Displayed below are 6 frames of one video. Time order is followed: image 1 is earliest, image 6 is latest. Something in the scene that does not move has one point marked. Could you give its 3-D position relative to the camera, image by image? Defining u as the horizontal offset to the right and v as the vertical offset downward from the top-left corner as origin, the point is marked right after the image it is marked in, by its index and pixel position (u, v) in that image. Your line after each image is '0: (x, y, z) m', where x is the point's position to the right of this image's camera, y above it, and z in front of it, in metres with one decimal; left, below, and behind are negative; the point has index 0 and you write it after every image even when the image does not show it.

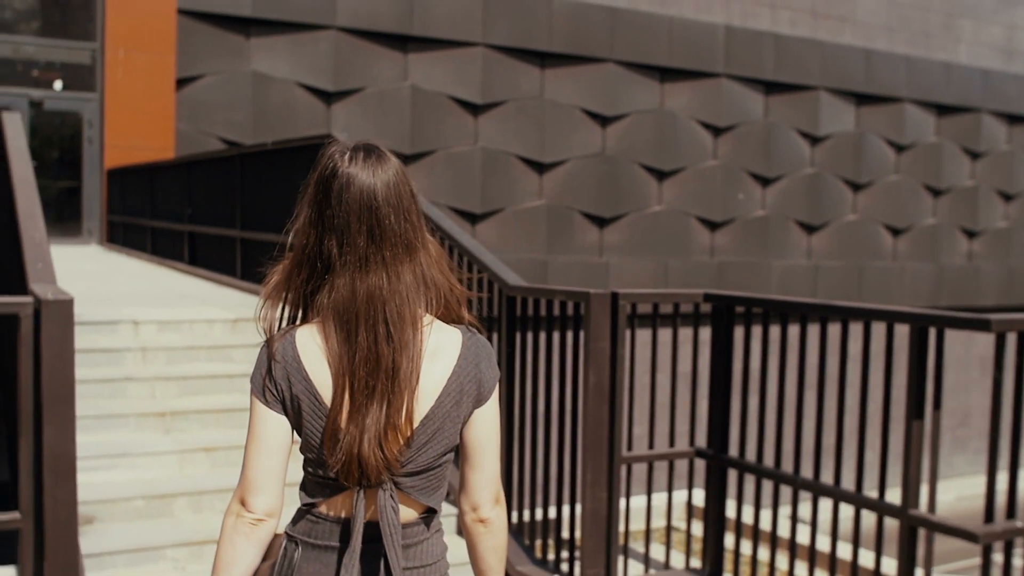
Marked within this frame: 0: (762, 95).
0: (+3.6, +2.7, +16.9) m
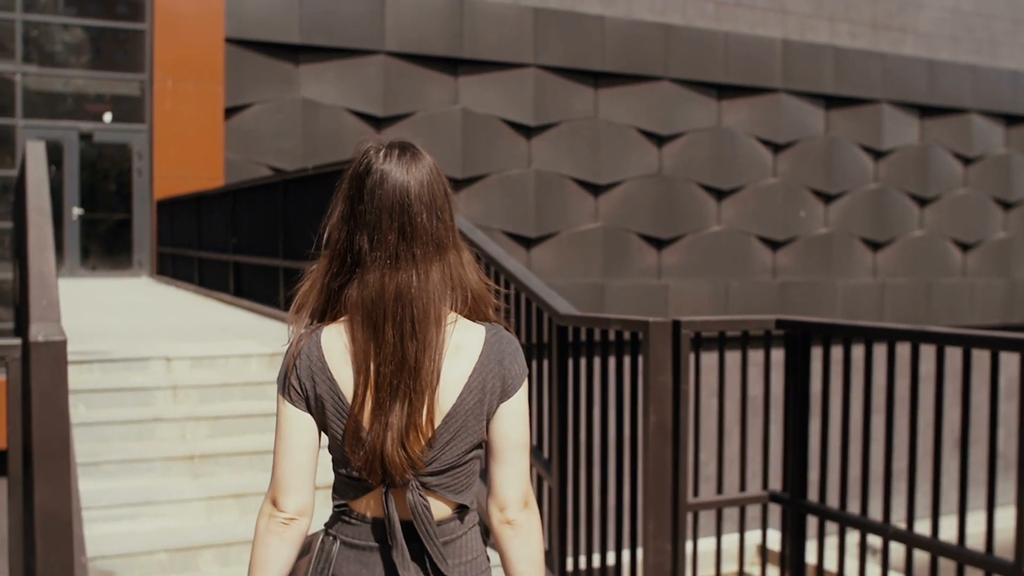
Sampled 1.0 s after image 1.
0: (+4.3, +2.4, +16.3) m
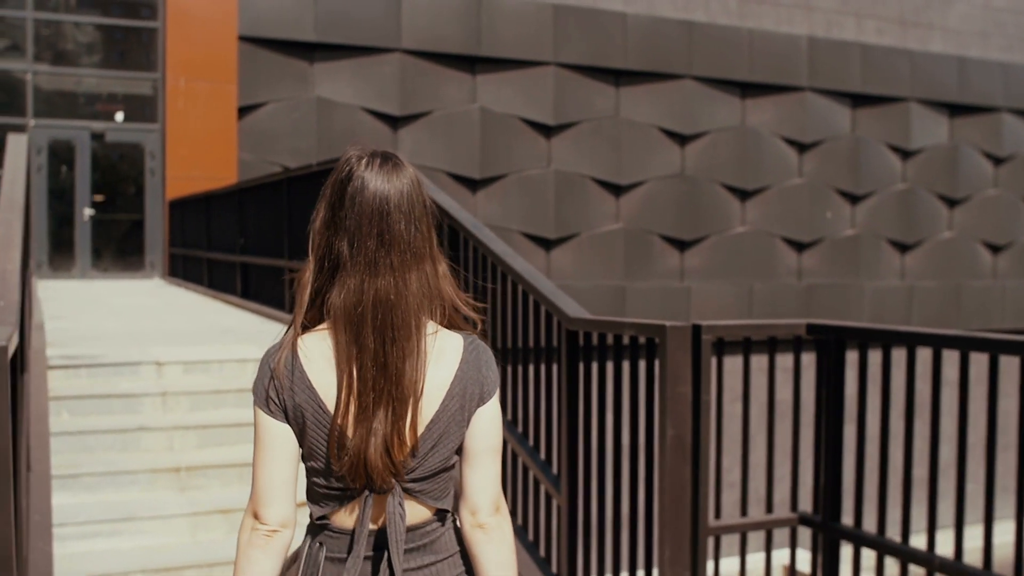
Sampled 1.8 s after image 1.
0: (+4.5, +2.4, +15.9) m
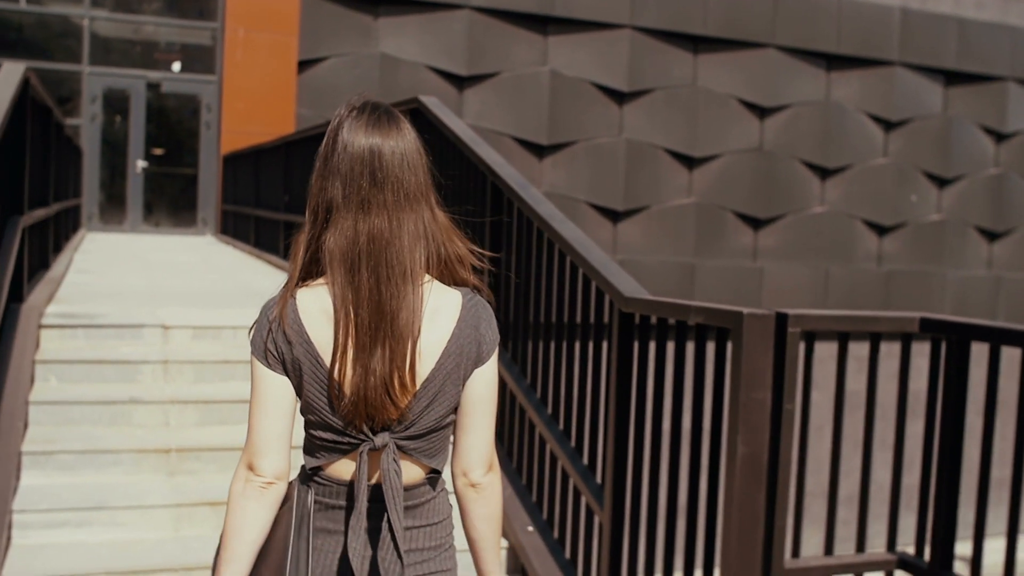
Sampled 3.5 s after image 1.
0: (+5.4, +2.6, +14.8) m
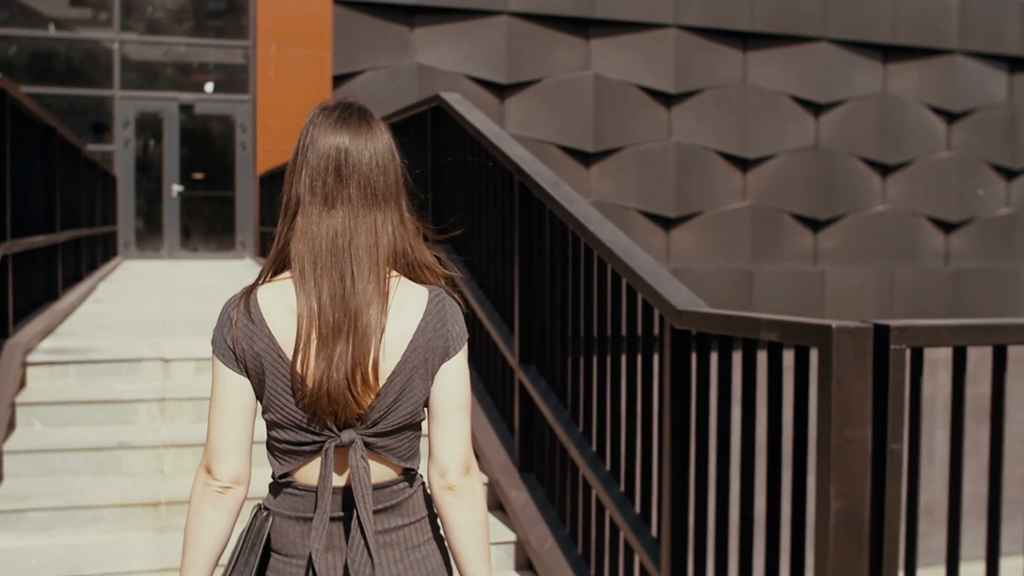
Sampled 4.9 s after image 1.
0: (+5.9, +2.6, +14.0) m
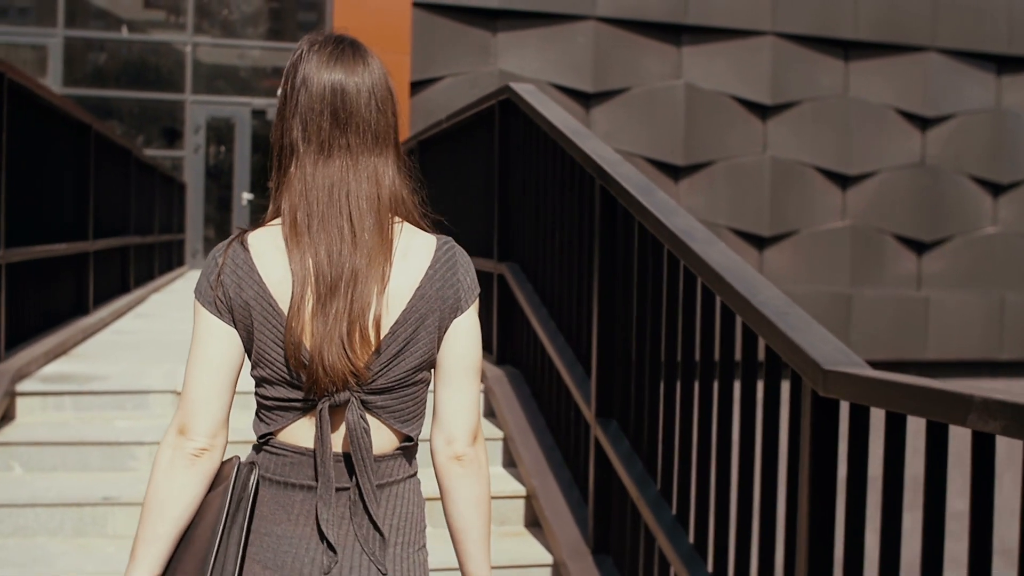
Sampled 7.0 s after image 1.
0: (+6.9, +2.3, +12.8) m
